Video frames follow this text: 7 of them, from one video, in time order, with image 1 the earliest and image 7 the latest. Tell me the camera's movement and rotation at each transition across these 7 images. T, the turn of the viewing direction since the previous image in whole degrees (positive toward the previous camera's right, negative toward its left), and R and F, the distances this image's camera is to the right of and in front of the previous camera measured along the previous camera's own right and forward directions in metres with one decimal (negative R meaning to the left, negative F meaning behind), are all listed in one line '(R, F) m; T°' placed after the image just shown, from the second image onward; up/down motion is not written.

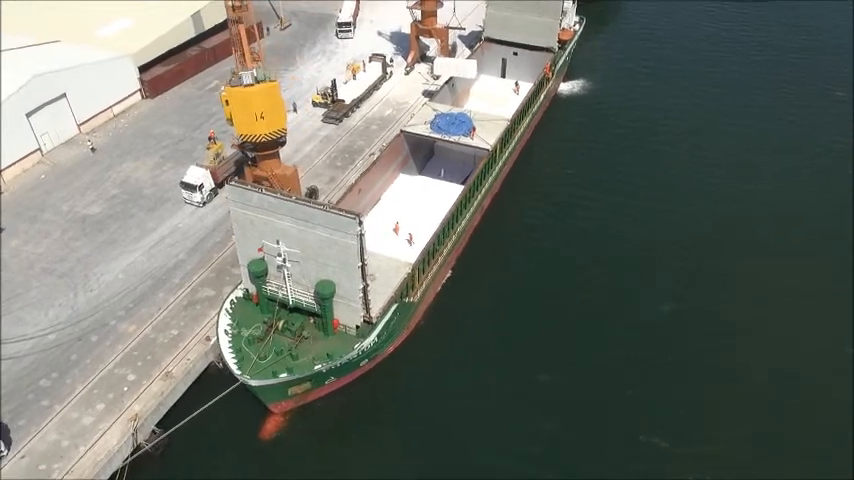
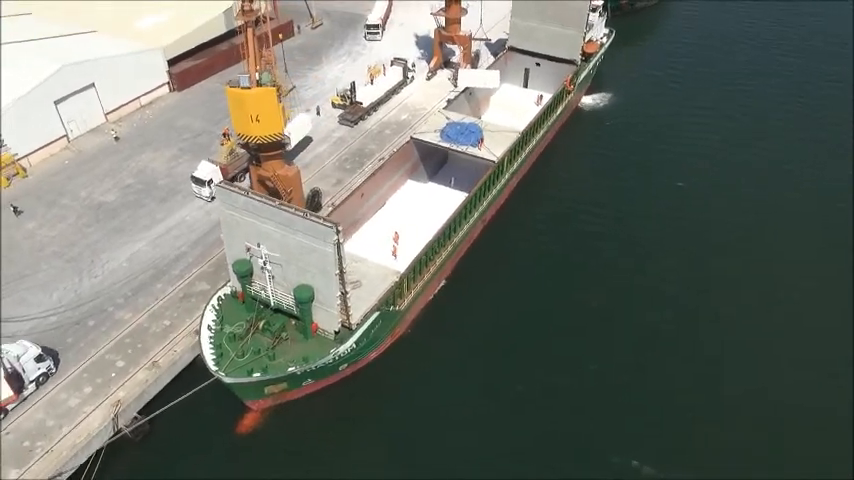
(+1.9, -0.1) m; -4°
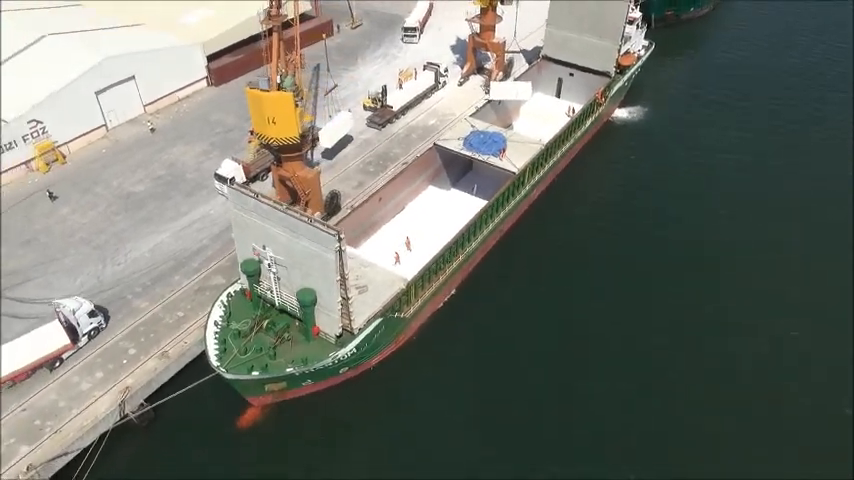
(+1.2, -0.1) m; -4°
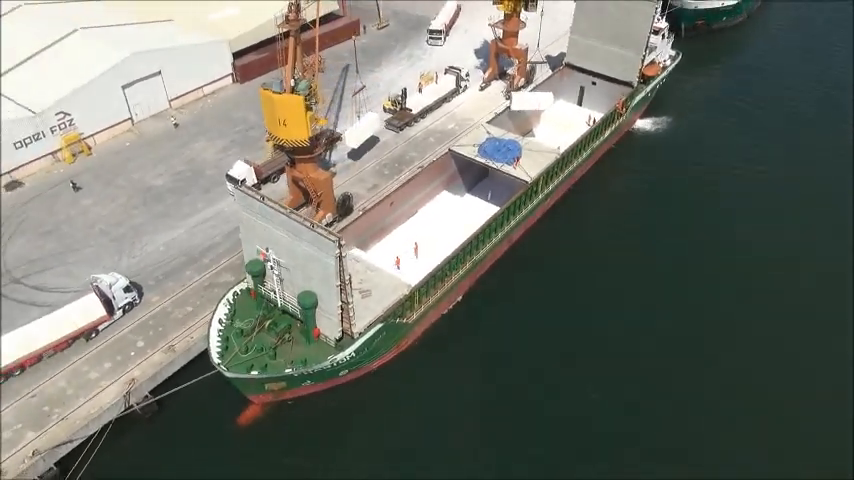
(+0.9, -0.1) m; -2°
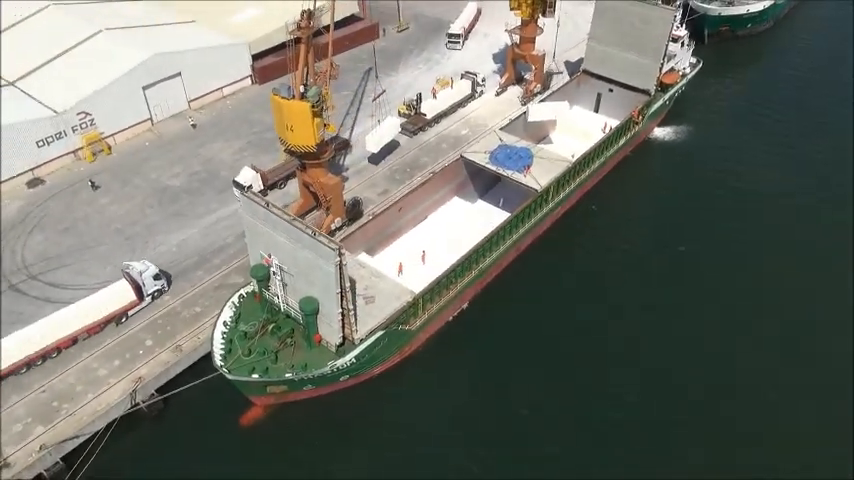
(+0.7, -0.1) m; -2°
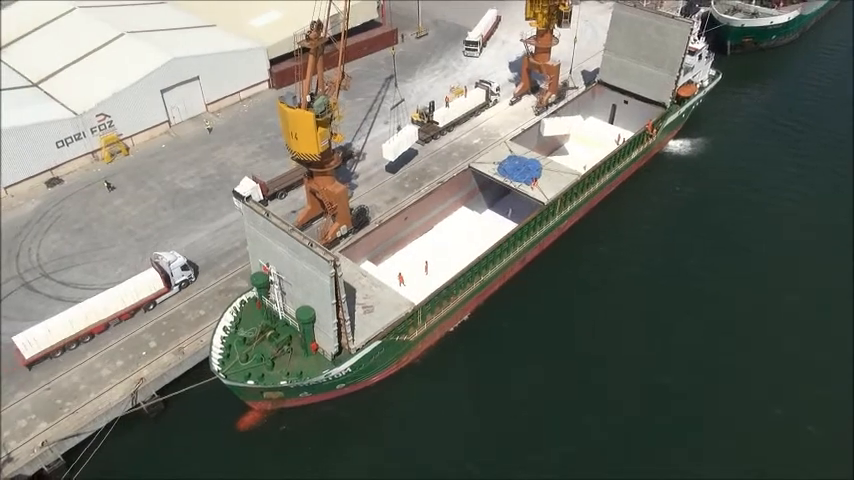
(+0.9, -0.1) m; -2°
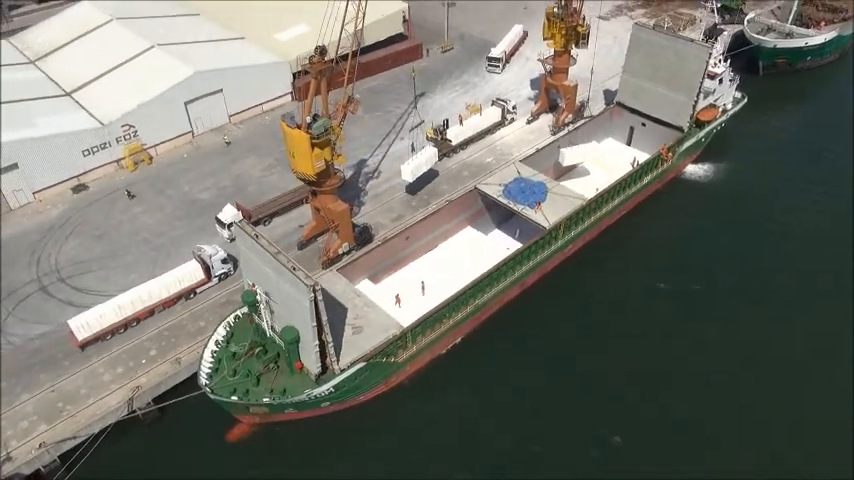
(+2.0, -0.2) m; -4°
